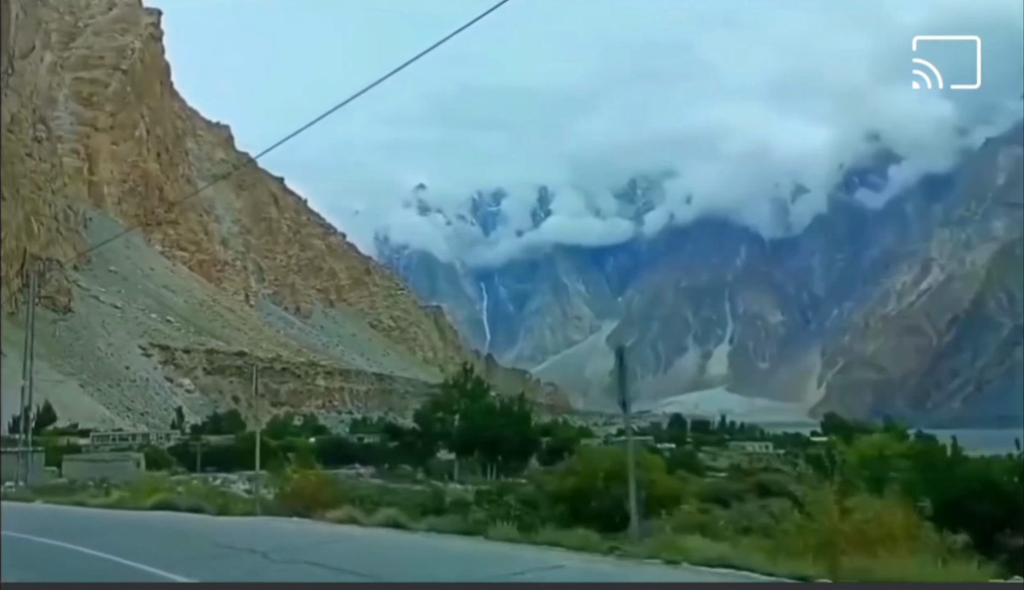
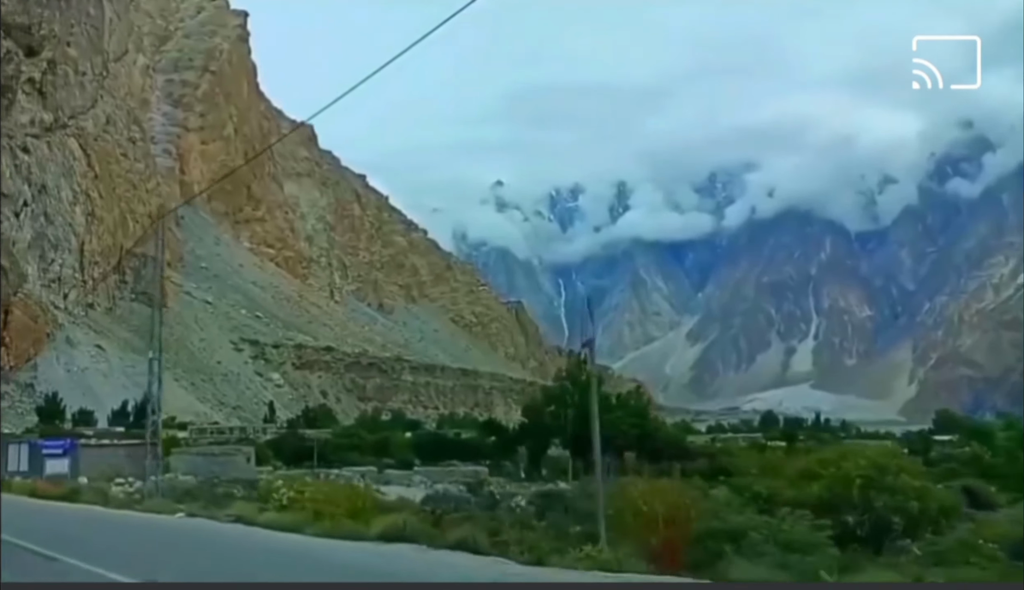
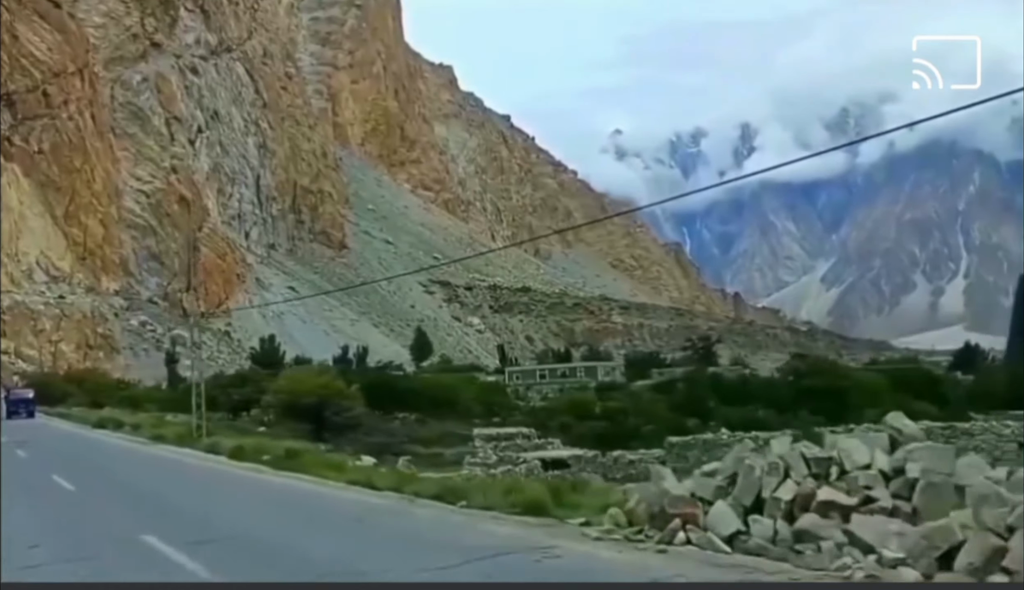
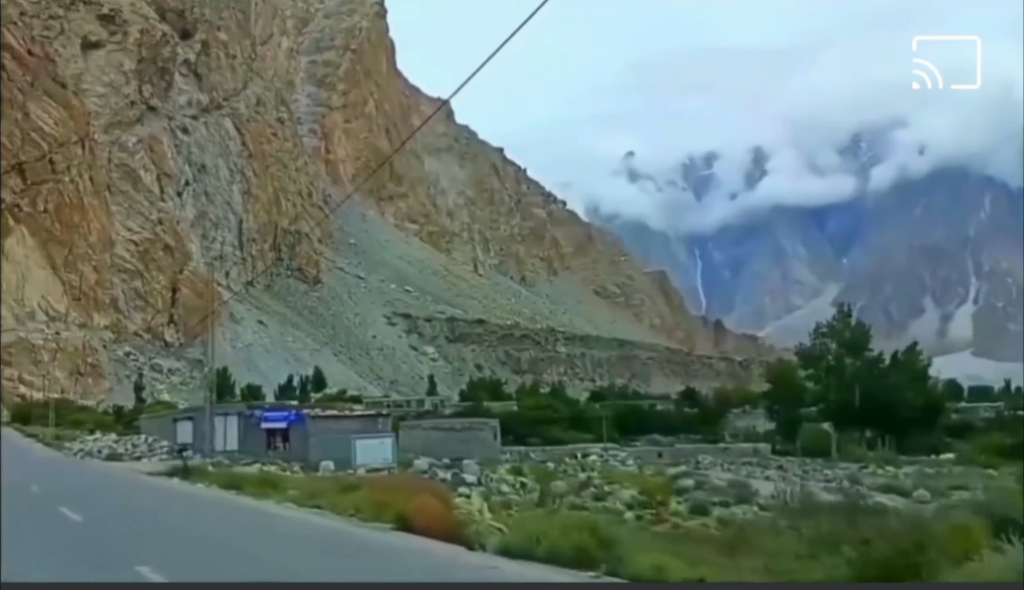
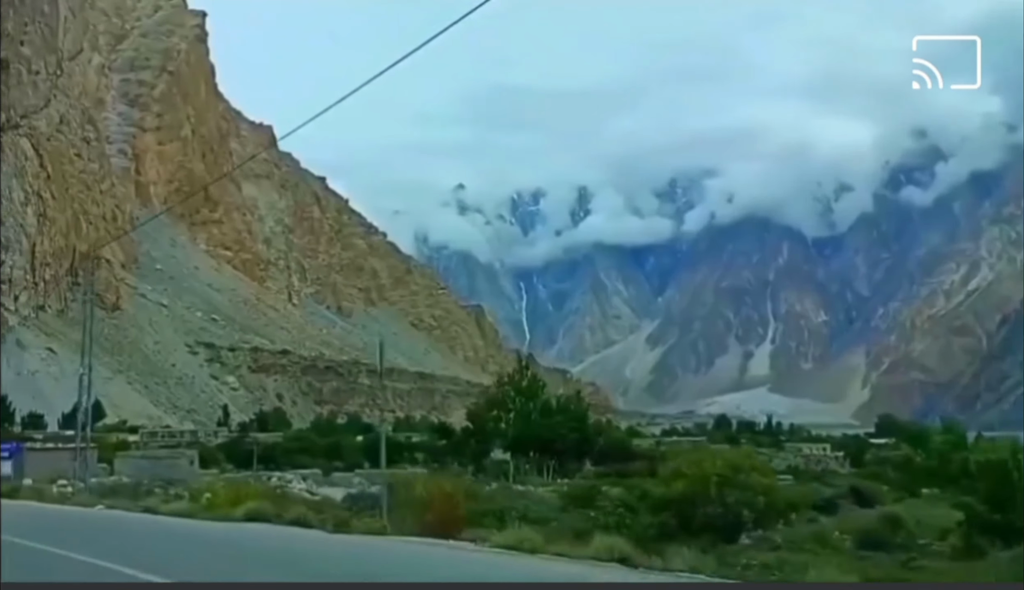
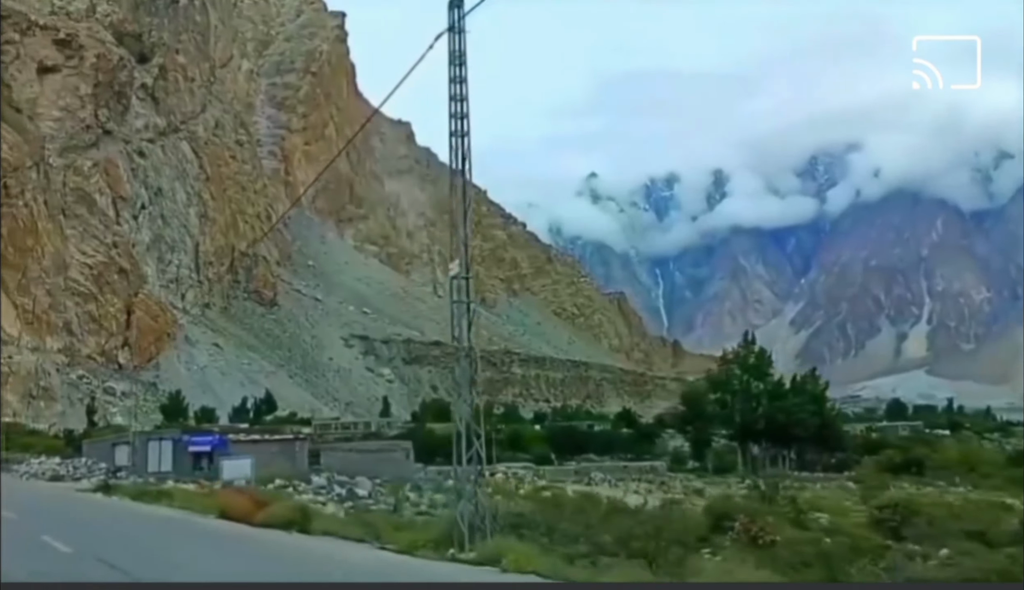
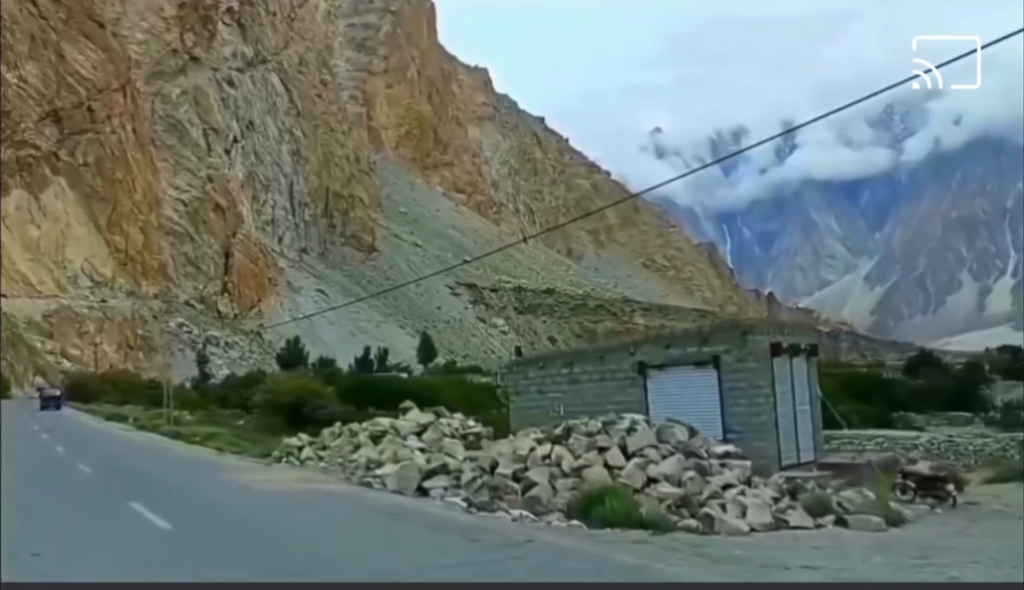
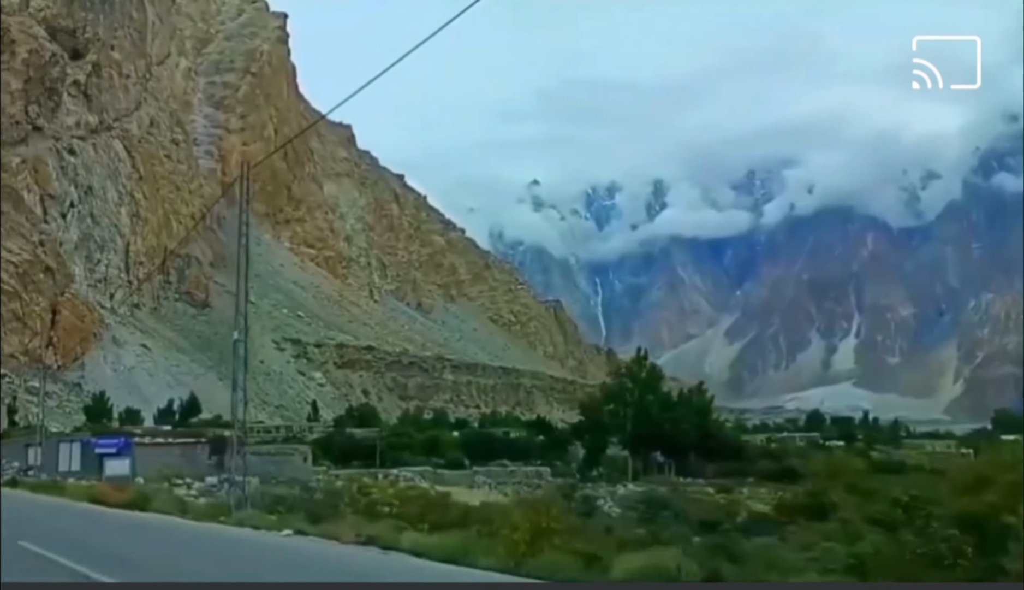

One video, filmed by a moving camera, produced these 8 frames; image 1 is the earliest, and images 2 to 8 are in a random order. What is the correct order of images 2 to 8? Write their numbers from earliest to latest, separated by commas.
5, 2, 8, 6, 4, 7, 3
